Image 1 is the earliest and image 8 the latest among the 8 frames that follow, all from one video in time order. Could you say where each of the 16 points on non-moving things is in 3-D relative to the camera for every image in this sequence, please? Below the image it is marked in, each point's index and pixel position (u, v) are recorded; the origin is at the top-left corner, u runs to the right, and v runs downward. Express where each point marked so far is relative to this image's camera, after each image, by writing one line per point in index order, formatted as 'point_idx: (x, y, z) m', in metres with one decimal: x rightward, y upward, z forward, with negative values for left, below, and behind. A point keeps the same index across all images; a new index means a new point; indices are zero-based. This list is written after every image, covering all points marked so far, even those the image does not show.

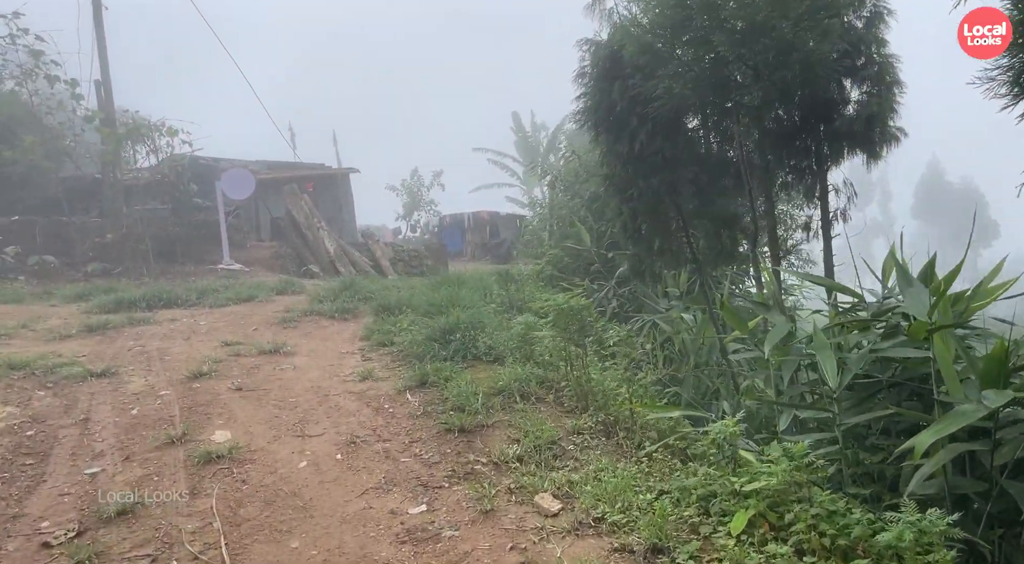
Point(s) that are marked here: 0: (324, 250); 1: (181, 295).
0: (-3.4, +0.6, +12.8) m
1: (-3.8, -0.2, +8.2) m
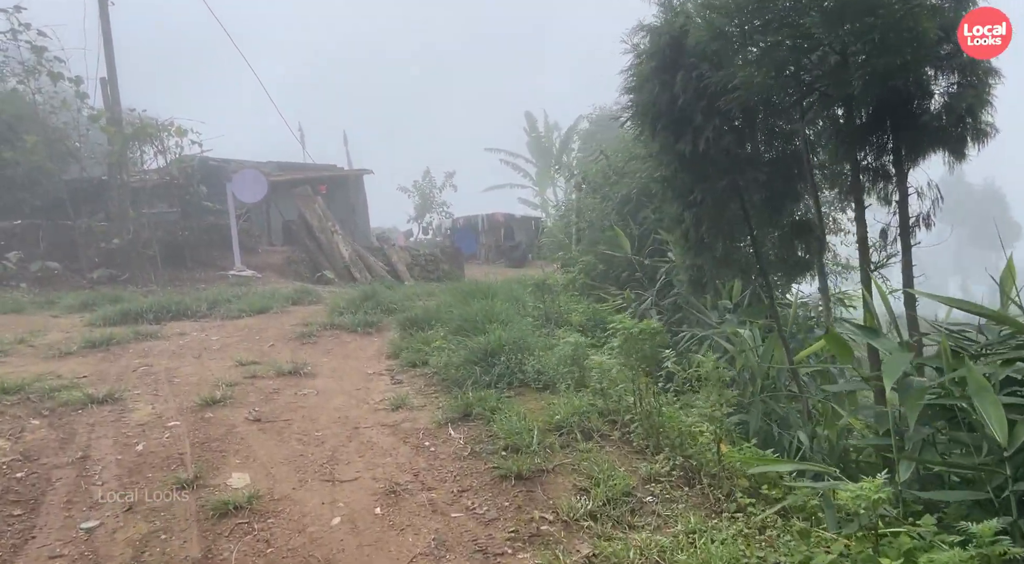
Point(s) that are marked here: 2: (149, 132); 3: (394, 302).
0: (-3.0, +0.5, +12.3) m
1: (-3.5, -0.3, +7.7) m
2: (-5.6, +2.3, +11.0) m
3: (-1.2, -0.2, +7.5) m
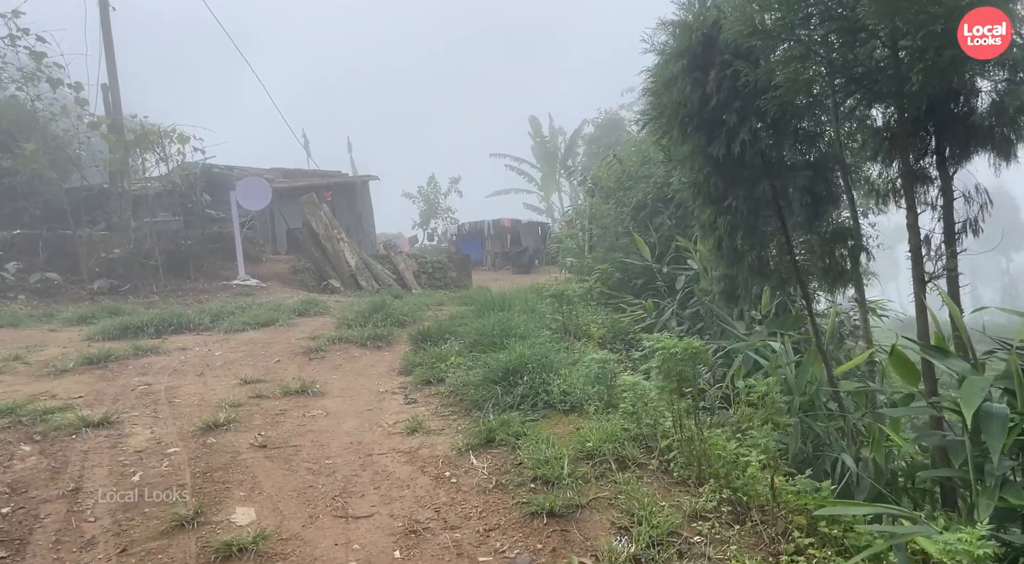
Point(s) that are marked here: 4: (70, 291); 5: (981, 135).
0: (-2.8, +0.3, +12.0) m
1: (-3.3, -0.4, +7.4) m
2: (-5.4, +2.2, +10.7) m
3: (-1.1, -0.3, +7.2) m
4: (-6.2, -0.1, +9.9) m
5: (+2.4, +0.7, +3.6) m
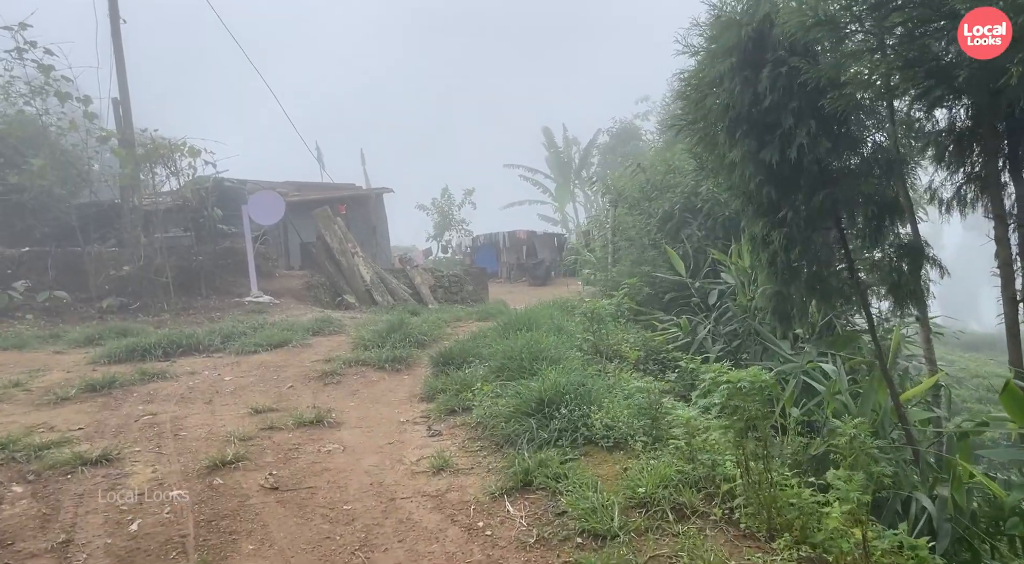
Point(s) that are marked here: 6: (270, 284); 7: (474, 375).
0: (-2.5, +0.1, +11.7) m
1: (-3.1, -0.6, +7.1) m
2: (-5.1, +1.9, +10.4) m
3: (-0.8, -0.5, +6.8) m
4: (-5.9, -0.4, +9.6) m
5: (+2.5, +0.6, +3.2) m
6: (-3.9, 0.0, +11.5) m
7: (-0.3, -0.6, +5.0) m
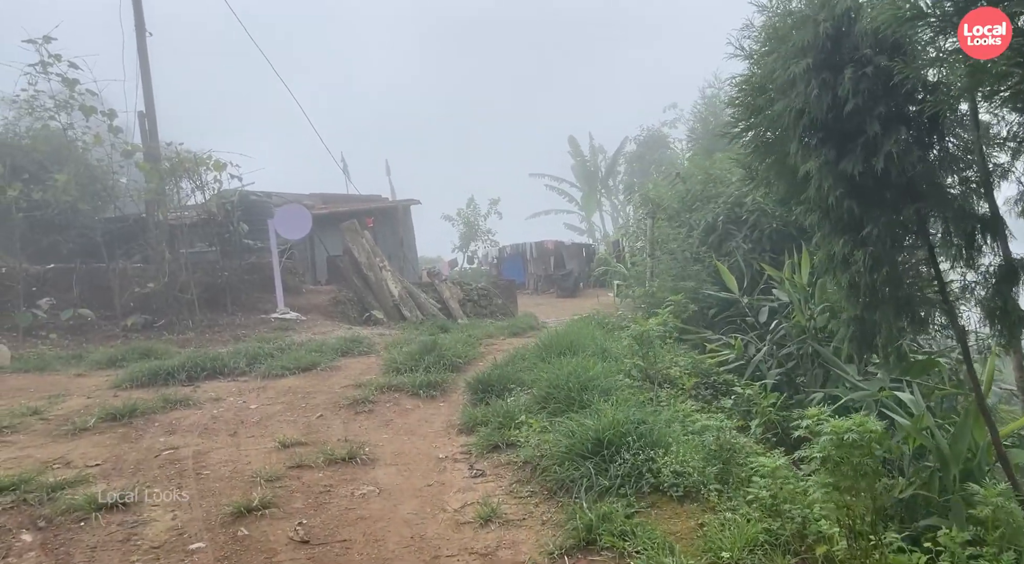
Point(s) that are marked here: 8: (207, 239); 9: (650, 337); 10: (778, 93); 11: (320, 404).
0: (-2.0, -0.2, +11.3) m
1: (-2.7, -0.8, +6.8) m
2: (-4.7, +1.7, +10.2) m
3: (-0.5, -0.7, +6.4) m
4: (-5.4, -0.6, +9.4) m
5: (+2.8, +0.5, +2.7) m
6: (-3.4, -0.3, +11.2) m
7: (0.0, -0.8, +4.6) m
8: (-4.6, +0.6, +10.8) m
9: (+1.2, -0.5, +5.9) m
10: (+1.4, +1.0, +3.8) m
11: (-1.4, -0.9, +5.4) m
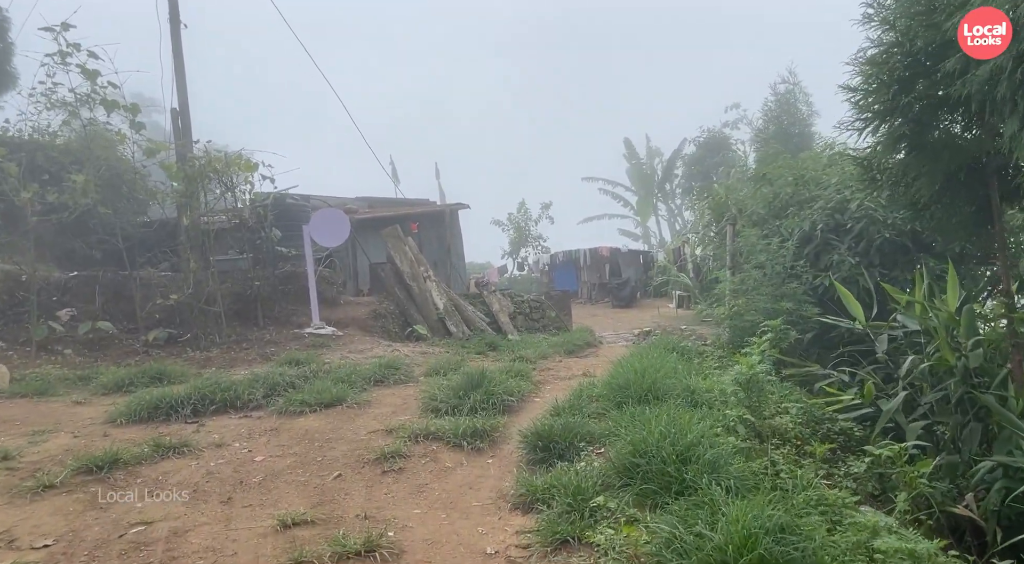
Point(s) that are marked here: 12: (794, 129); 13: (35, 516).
0: (-1.2, -0.3, +10.3) m
1: (-2.2, -0.9, +5.8) m
2: (-3.9, +1.5, +9.4) m
3: (0.0, -0.8, +5.3) m
4: (-4.7, -0.8, +8.6) m
5: (+3.0, +0.4, +1.4) m
6: (-2.6, -0.4, +10.3) m
7: (+0.4, -0.9, +3.5) m
8: (-3.8, +0.5, +10.0) m
9: (+1.6, -0.6, +4.7) m
10: (+1.7, +0.8, +2.5) m
11: (-1.0, -1.1, +4.3) m
12: (+6.8, +3.7, +17.2) m
13: (-2.5, -1.2, +3.7) m
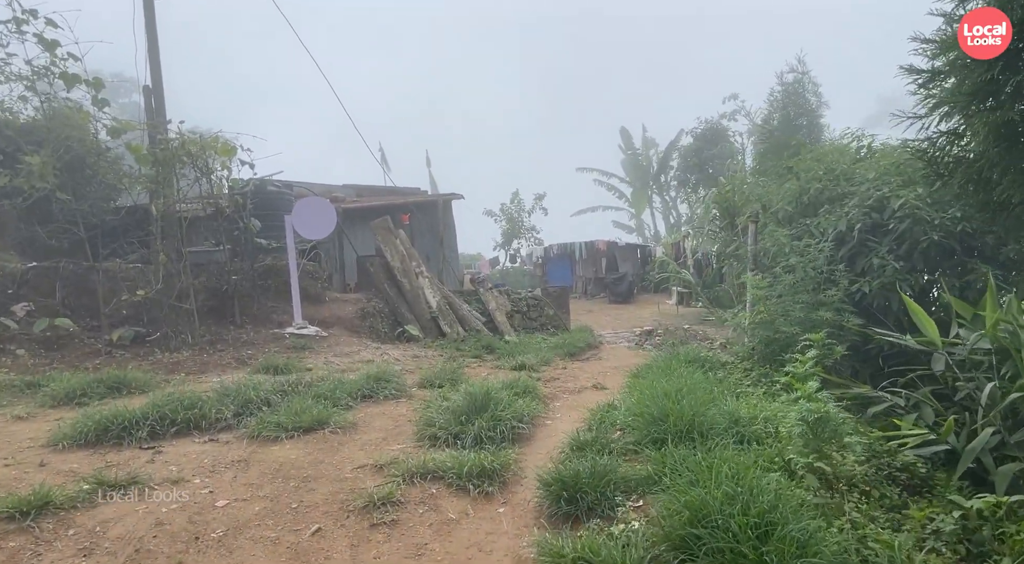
0: (-1.2, -0.3, +9.6) m
1: (-2.1, -0.9, +5.0) m
2: (-3.9, +1.6, +8.6) m
3: (+0.1, -0.9, +4.6) m
4: (-4.7, -0.7, +7.8) m
5: (+3.2, +0.2, +0.7) m
6: (-2.6, -0.4, +9.5) m
7: (+0.5, -1.0, +2.7) m
8: (-3.8, +0.6, +9.2) m
9: (+1.7, -0.7, +4.0) m
10: (+1.8, +0.7, +1.8) m
11: (-1.0, -1.1, +3.6) m
12: (+6.7, +3.8, +16.5) m
13: (-2.4, -1.2, +2.9) m
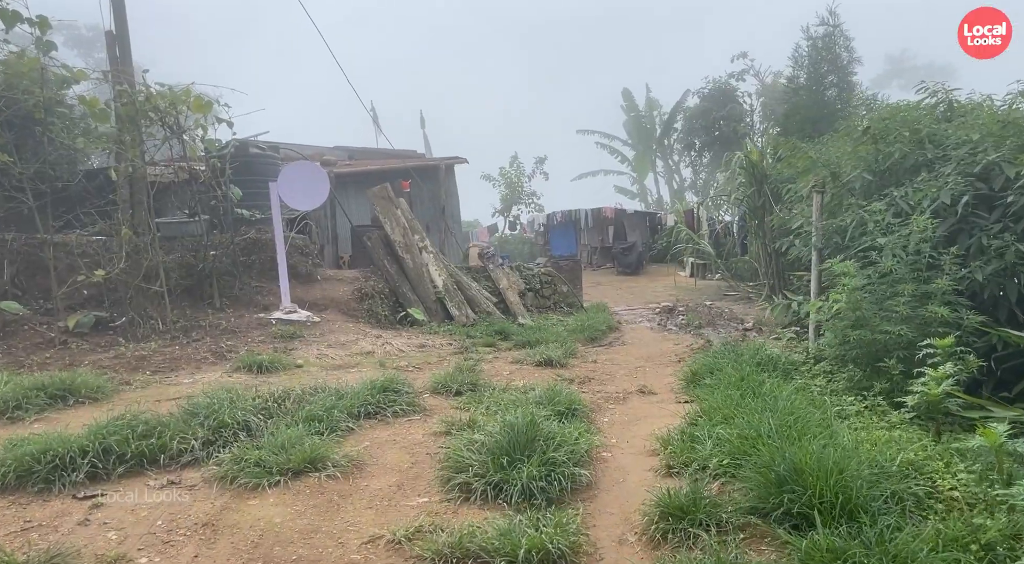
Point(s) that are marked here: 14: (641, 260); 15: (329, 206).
0: (-1.0, 0.0, +8.4) m
1: (-1.9, -0.8, +3.9) m
2: (-3.6, +1.8, +7.3) m
3: (+0.3, -0.8, +3.5) m
4: (-4.5, -0.5, +6.7) m
5: (+3.5, 0.0, -0.4) m
6: (-2.4, -0.1, +8.3) m
7: (+0.8, -1.1, +1.7) m
8: (-3.6, +0.8, +7.9) m
9: (+1.9, -0.7, +2.9) m
10: (+2.2, +0.6, +0.7) m
11: (-0.7, -1.1, +2.5) m
12: (+6.8, +4.4, +15.3) m
13: (-2.1, -1.3, +1.8) m
14: (+3.3, +0.5, +17.6) m
15: (-2.6, +1.1, +10.3) m
